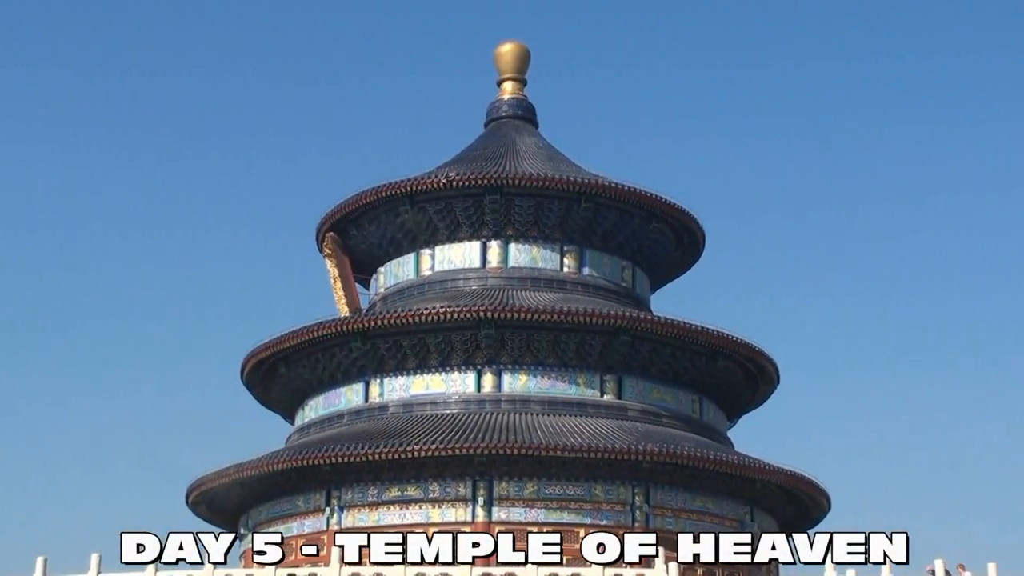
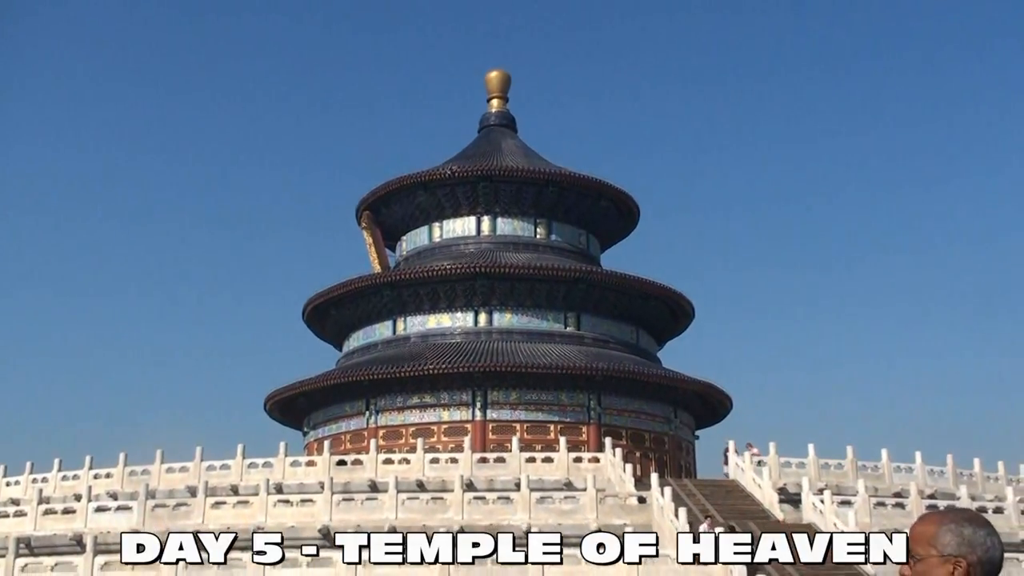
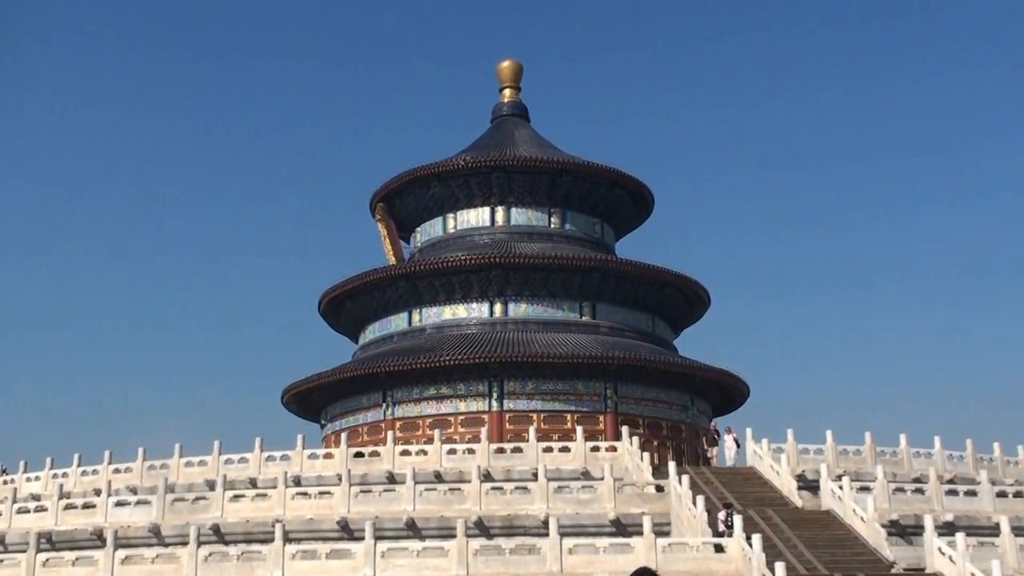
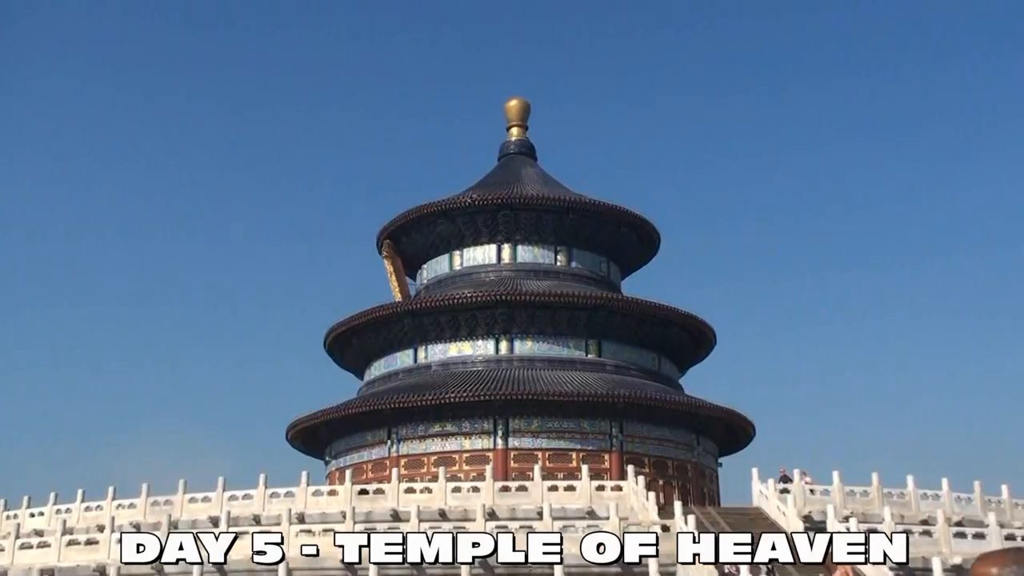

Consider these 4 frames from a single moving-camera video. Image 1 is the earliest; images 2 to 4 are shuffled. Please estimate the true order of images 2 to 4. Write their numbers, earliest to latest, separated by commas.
4, 2, 3
